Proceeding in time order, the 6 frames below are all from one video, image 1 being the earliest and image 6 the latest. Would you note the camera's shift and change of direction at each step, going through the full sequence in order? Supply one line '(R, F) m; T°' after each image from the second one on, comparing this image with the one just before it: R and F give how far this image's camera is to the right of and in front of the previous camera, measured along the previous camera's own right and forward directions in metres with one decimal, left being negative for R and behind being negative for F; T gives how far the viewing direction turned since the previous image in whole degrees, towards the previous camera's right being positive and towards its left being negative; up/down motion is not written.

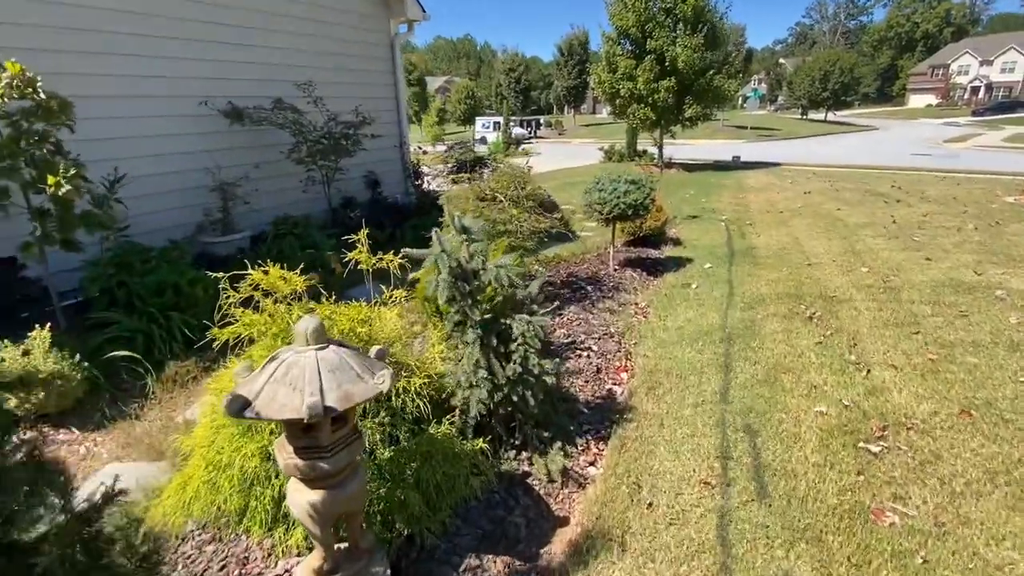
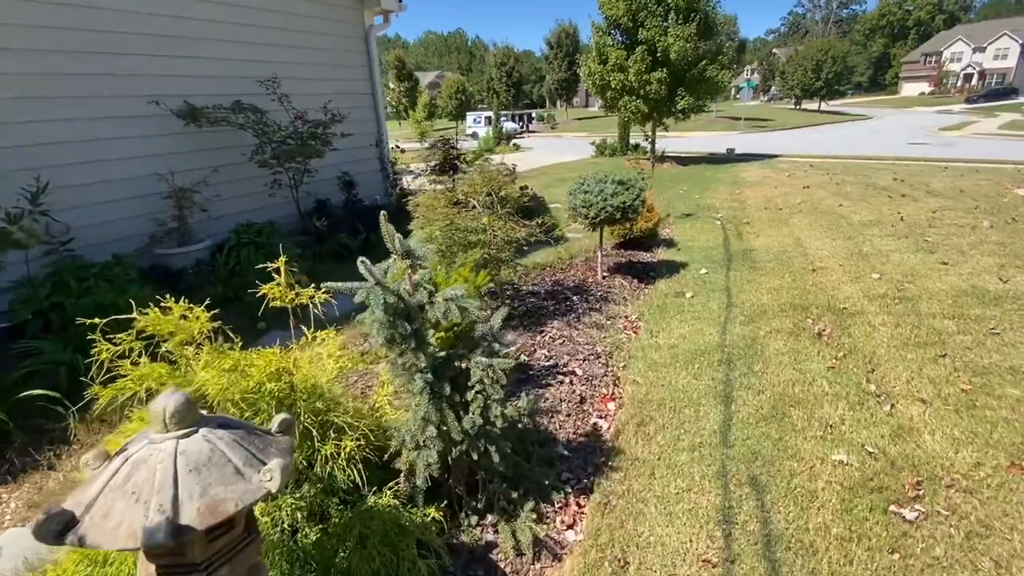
(+0.2, +0.5) m; 0°
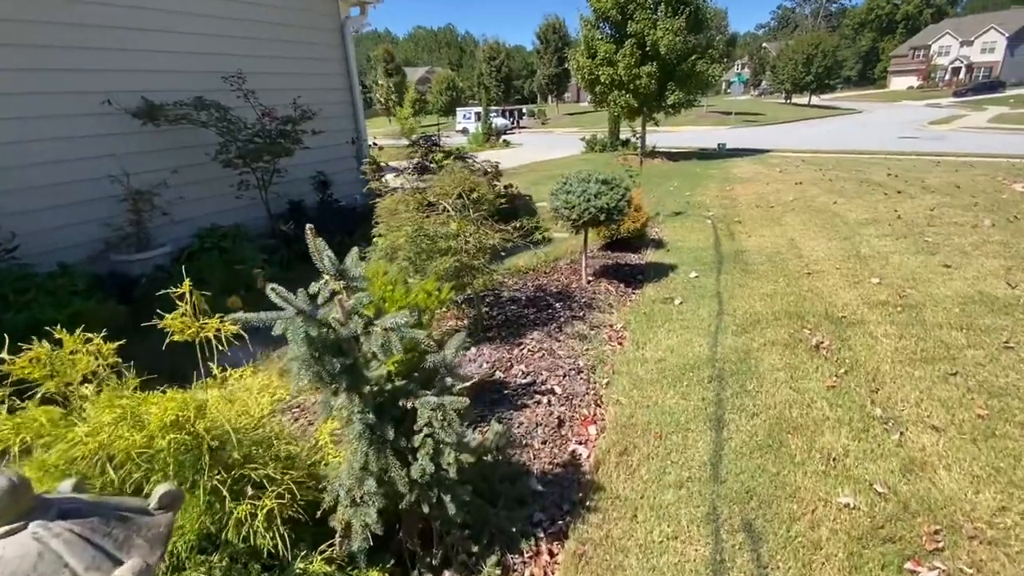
(+0.2, +0.3) m; +1°
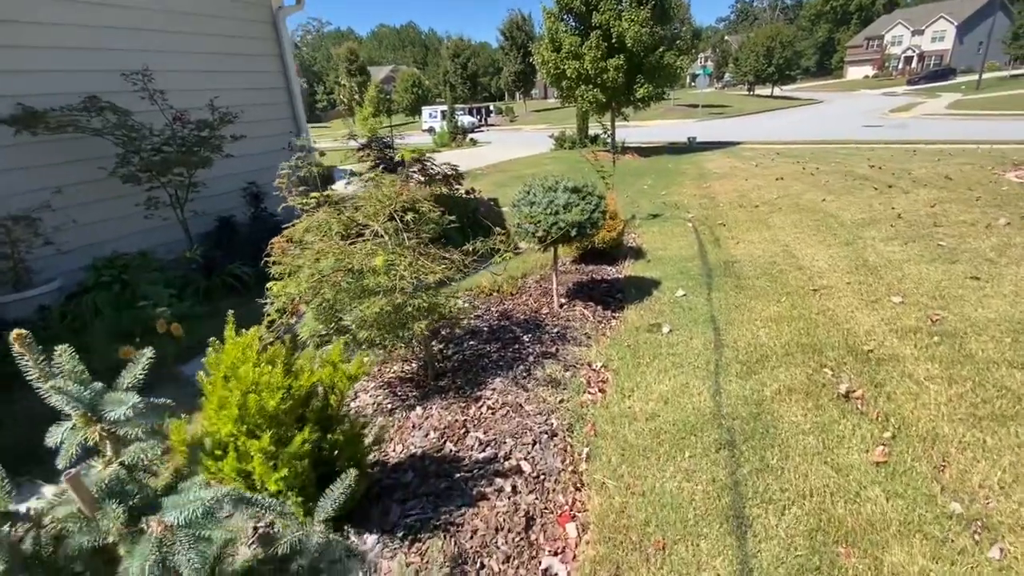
(+0.2, +0.8) m; +3°
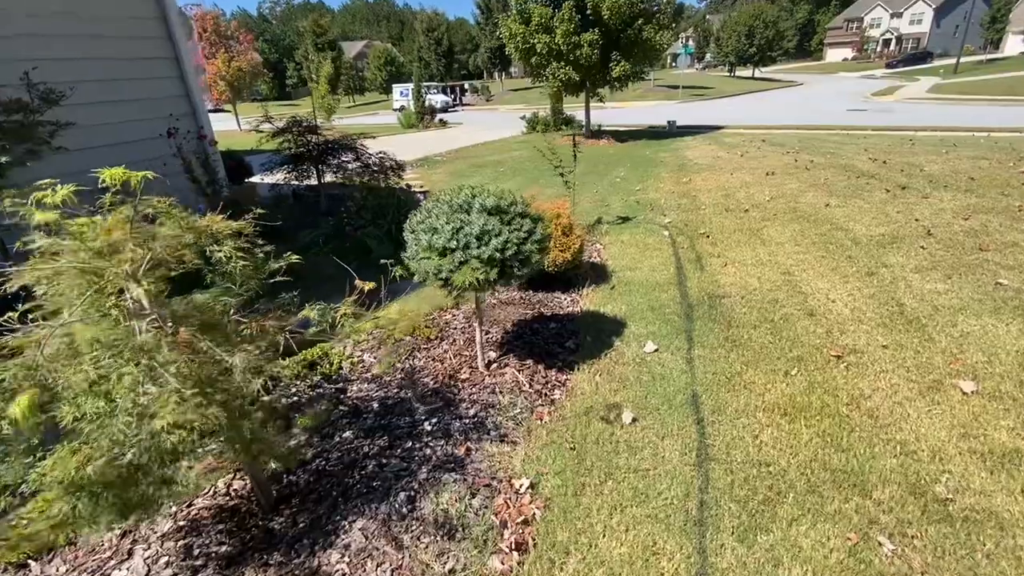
(+0.5, +1.3) m; +2°
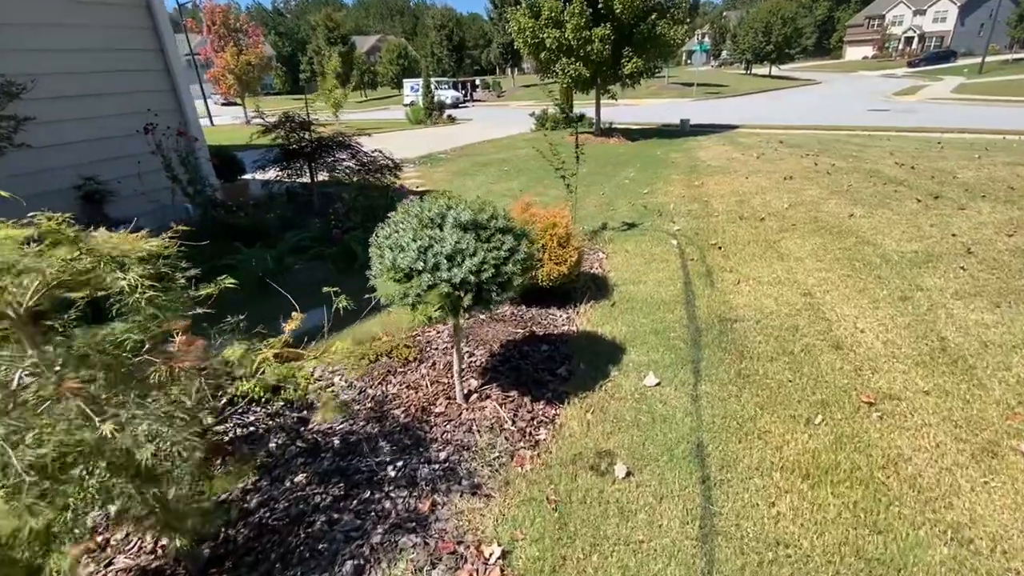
(+0.2, +0.4) m; -1°
